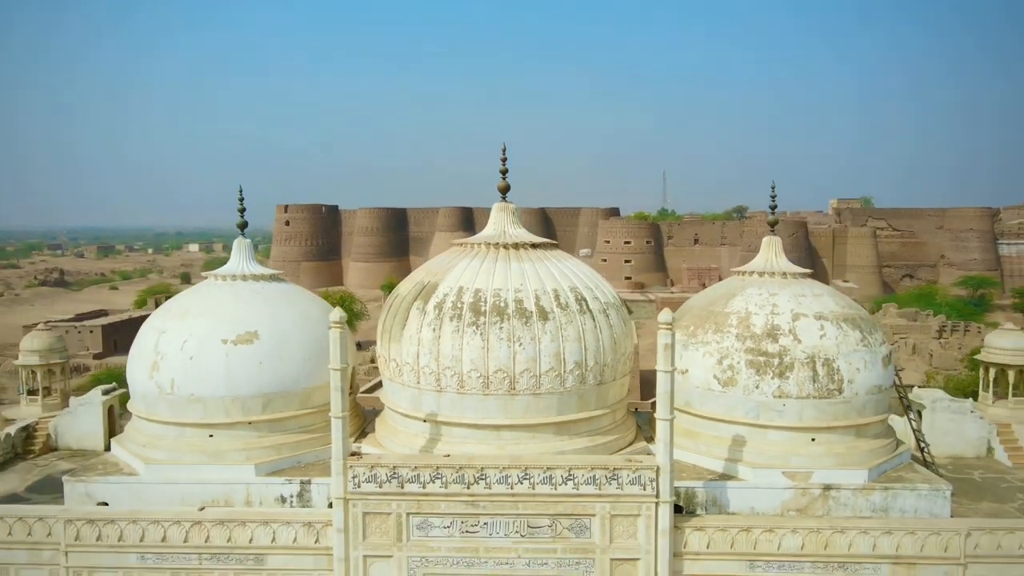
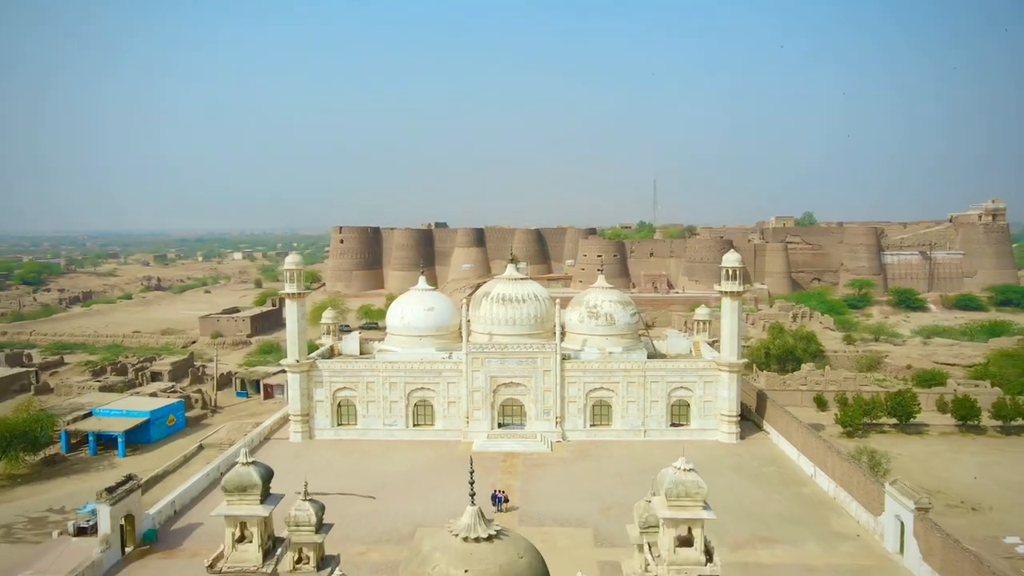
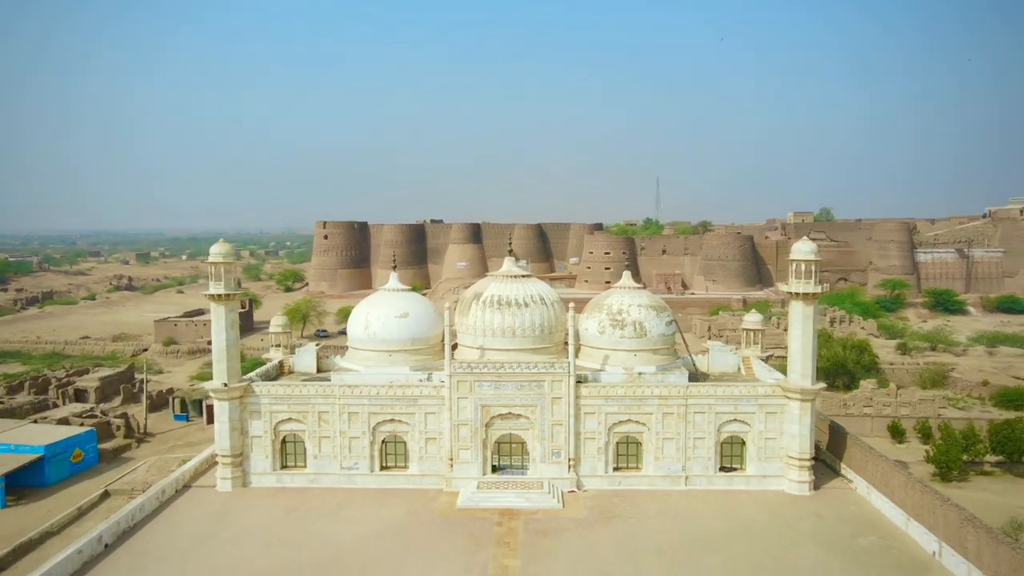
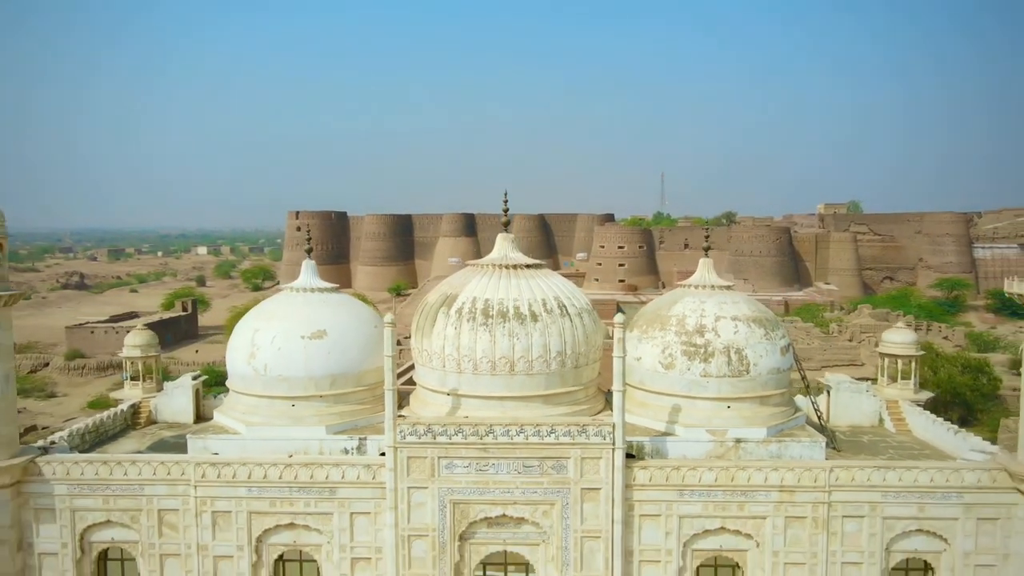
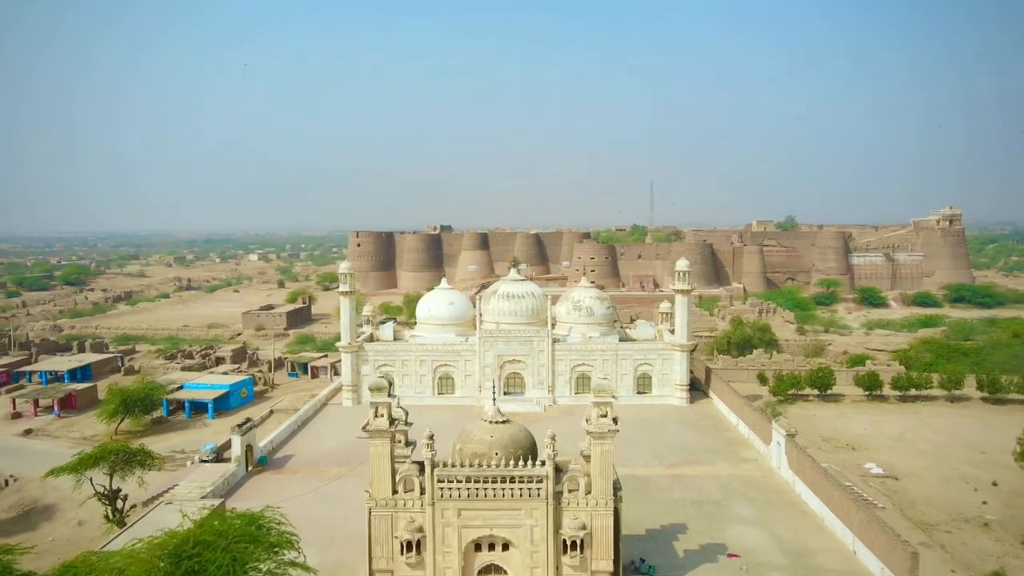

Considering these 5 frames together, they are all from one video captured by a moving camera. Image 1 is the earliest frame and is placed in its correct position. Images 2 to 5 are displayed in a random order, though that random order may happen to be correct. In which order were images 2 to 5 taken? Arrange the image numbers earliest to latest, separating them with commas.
4, 3, 2, 5
